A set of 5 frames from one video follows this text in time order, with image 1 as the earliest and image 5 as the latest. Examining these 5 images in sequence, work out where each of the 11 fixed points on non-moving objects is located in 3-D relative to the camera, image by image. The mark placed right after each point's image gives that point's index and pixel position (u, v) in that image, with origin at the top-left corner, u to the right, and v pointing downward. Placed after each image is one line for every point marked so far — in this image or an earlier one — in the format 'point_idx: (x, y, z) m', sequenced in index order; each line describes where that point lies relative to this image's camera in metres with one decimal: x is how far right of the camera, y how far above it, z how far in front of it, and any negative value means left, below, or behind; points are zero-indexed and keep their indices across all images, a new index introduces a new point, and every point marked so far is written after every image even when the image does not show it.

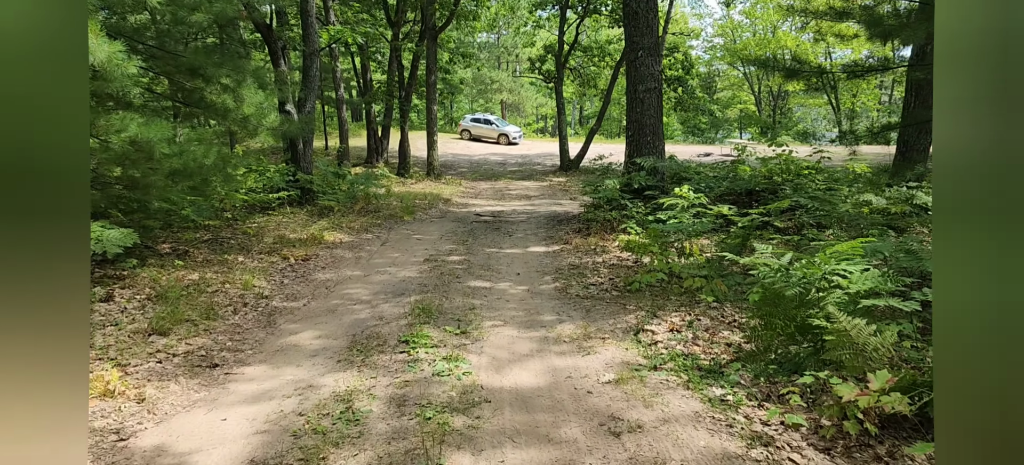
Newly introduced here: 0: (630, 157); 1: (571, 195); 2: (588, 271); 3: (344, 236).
0: (+1.7, +1.1, +11.3) m
1: (+1.3, +0.9, +18.2) m
2: (+0.7, -0.4, +7.1) m
3: (-2.0, 0.0, +9.2) m
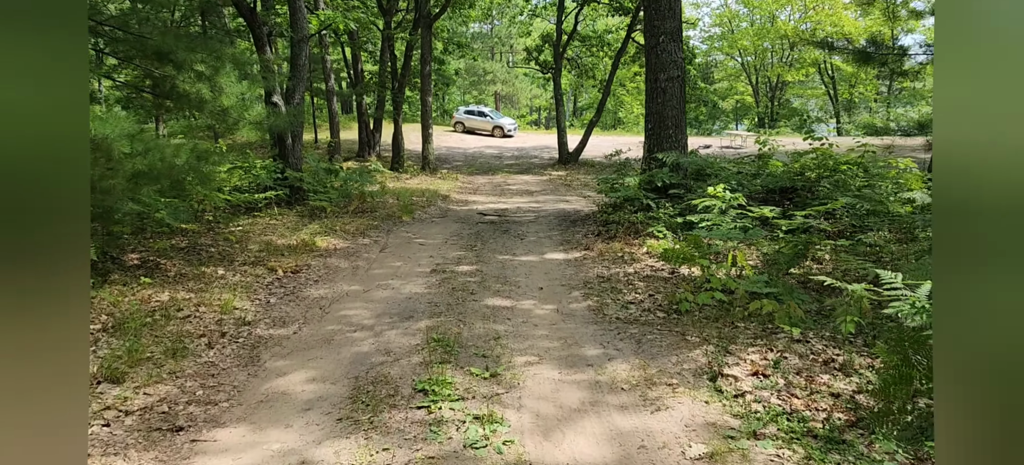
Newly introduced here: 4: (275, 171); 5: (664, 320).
0: (+1.9, +1.1, +10.4) m
1: (+1.4, +0.9, +17.3) m
2: (+0.9, -0.4, +6.2) m
3: (-1.9, -0.1, +8.2) m
4: (-3.1, +0.8, +10.1) m
5: (+1.0, -0.6, +4.9) m
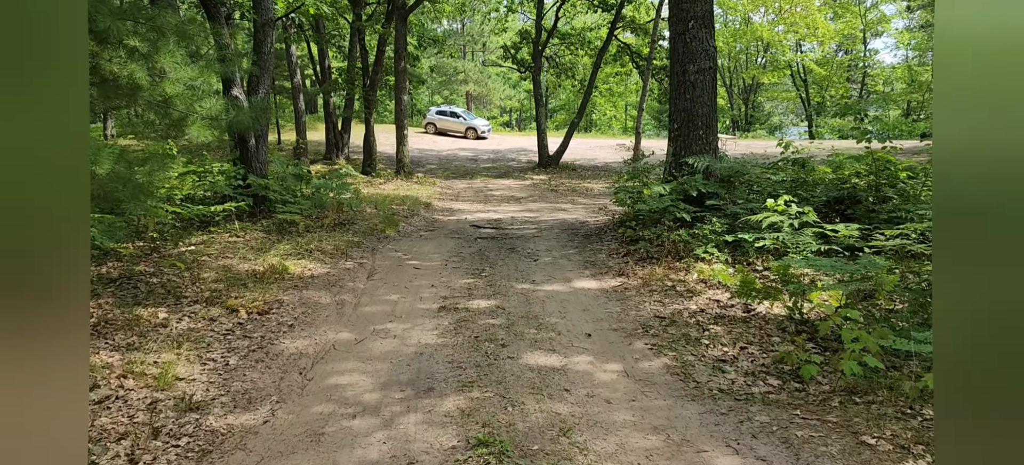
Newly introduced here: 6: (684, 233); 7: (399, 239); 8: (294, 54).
0: (+1.9, +0.9, +9.0) m
1: (+1.1, +0.7, +15.8) m
2: (+1.1, -0.6, +4.8) m
3: (-1.7, -0.3, +6.7) m
4: (-3.0, +0.6, +8.4) m
5: (+1.3, -0.8, +3.5) m
6: (+1.7, 0.0, +7.4) m
7: (-1.3, -0.1, +8.7) m
8: (-4.8, +3.9, +16.9) m
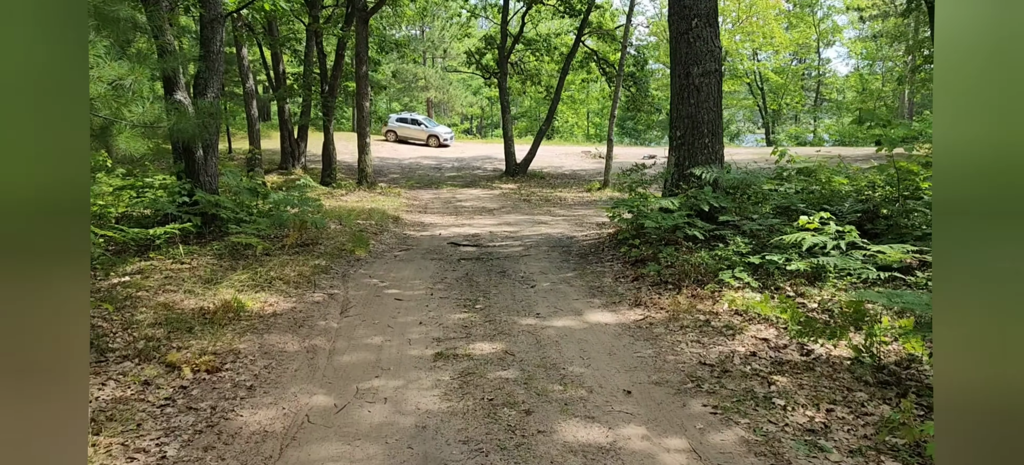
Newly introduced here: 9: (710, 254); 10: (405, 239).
0: (+1.7, +0.7, +8.1) m
1: (+0.6, +0.4, +14.9) m
2: (+1.2, -0.8, +3.9) m
3: (-1.7, -0.5, +5.6) m
4: (-3.1, +0.4, +7.3) m
5: (+1.5, -0.9, +2.6) m
6: (+1.6, -0.2, +6.5) m
7: (-1.4, -0.3, +7.7) m
8: (-5.4, +3.6, +15.7) m
9: (+1.7, -0.2, +6.4) m
10: (-1.4, -0.1, +10.0) m
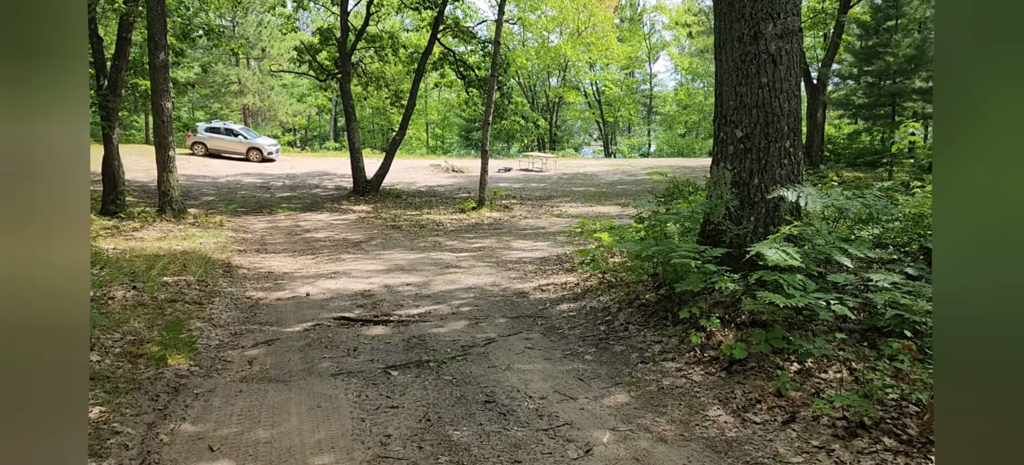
0: (+1.4, +0.3, +4.9) m
1: (-1.3, -0.1, +11.2) m
2: (+2.0, -1.1, +0.6) m
3: (-1.3, -0.9, +1.7) m
4: (-3.1, -0.1, +3.0) m
5: (+2.5, -1.2, -0.6) m
6: (+1.7, -0.5, +3.3) m
7: (-1.5, -0.8, +3.8) m
8: (-7.4, +2.8, +10.7) m
9: (+1.8, -0.5, +3.2) m
10: (-2.0, -0.6, +6.0) m
